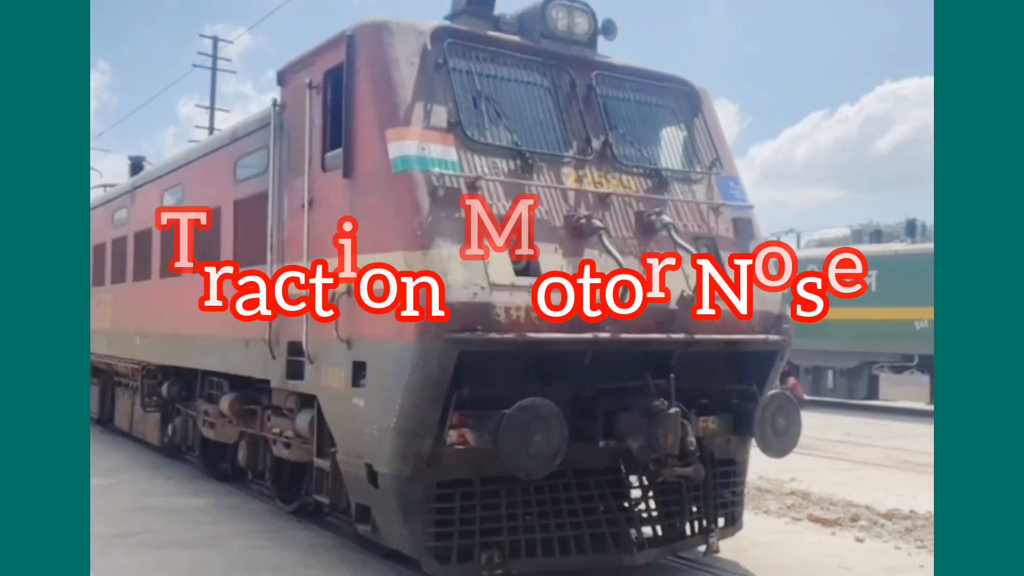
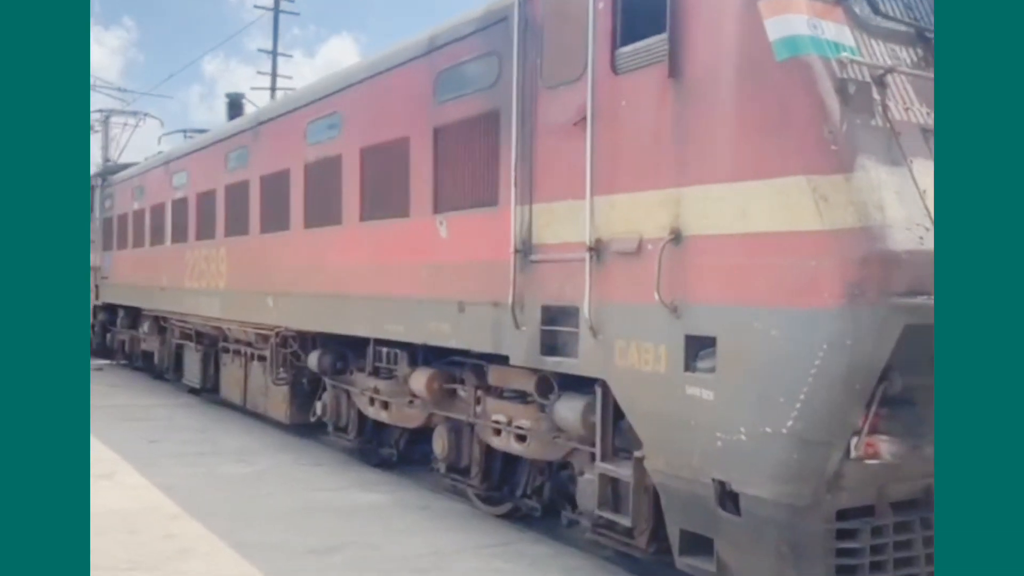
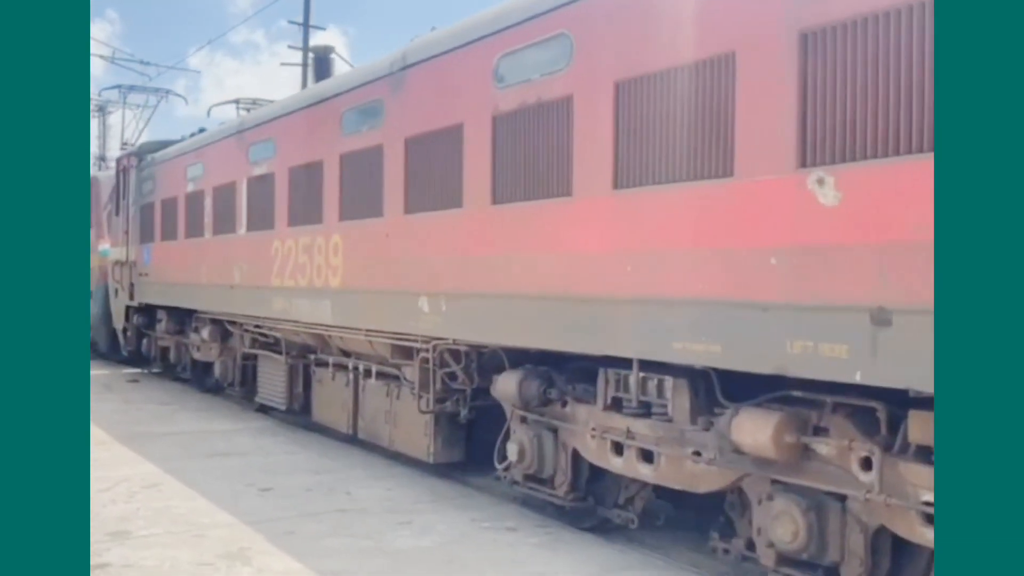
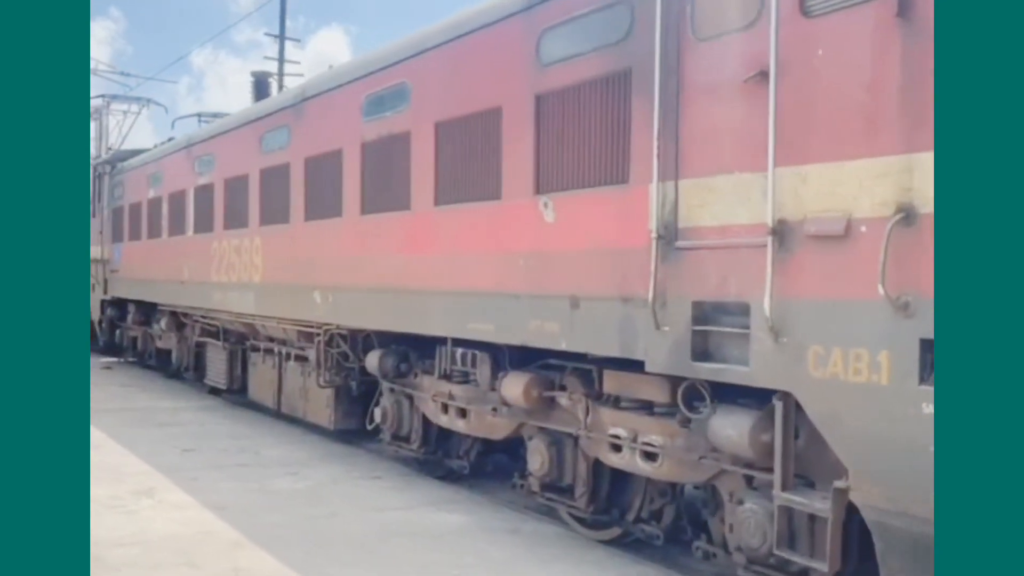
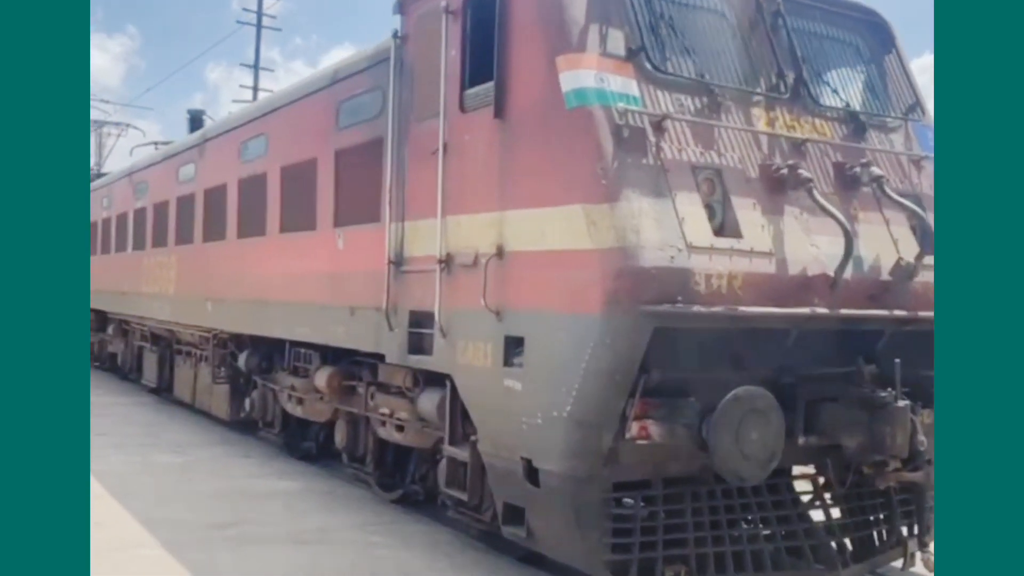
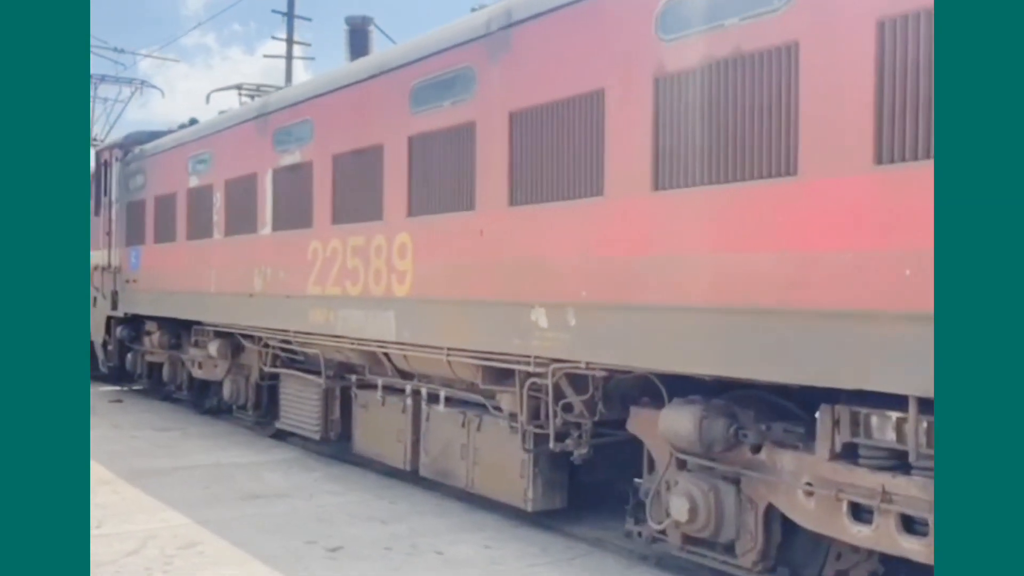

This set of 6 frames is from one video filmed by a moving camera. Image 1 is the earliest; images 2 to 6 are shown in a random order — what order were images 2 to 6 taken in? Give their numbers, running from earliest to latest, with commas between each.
5, 2, 4, 3, 6
